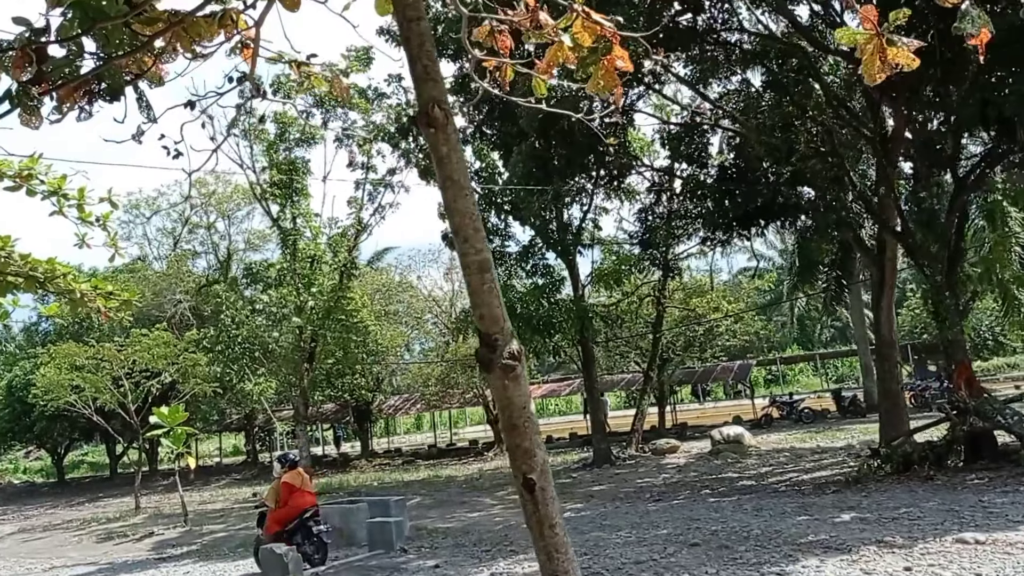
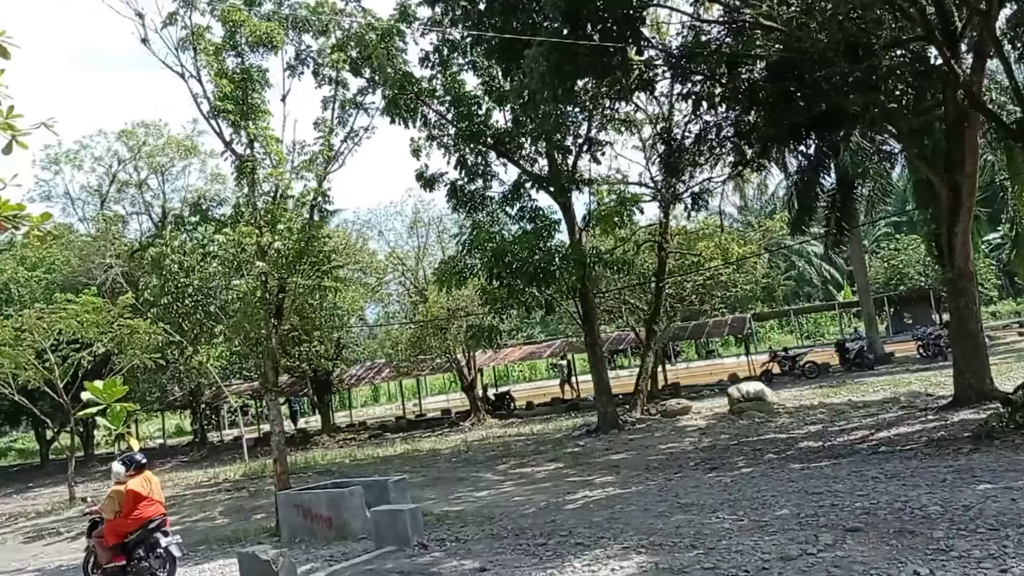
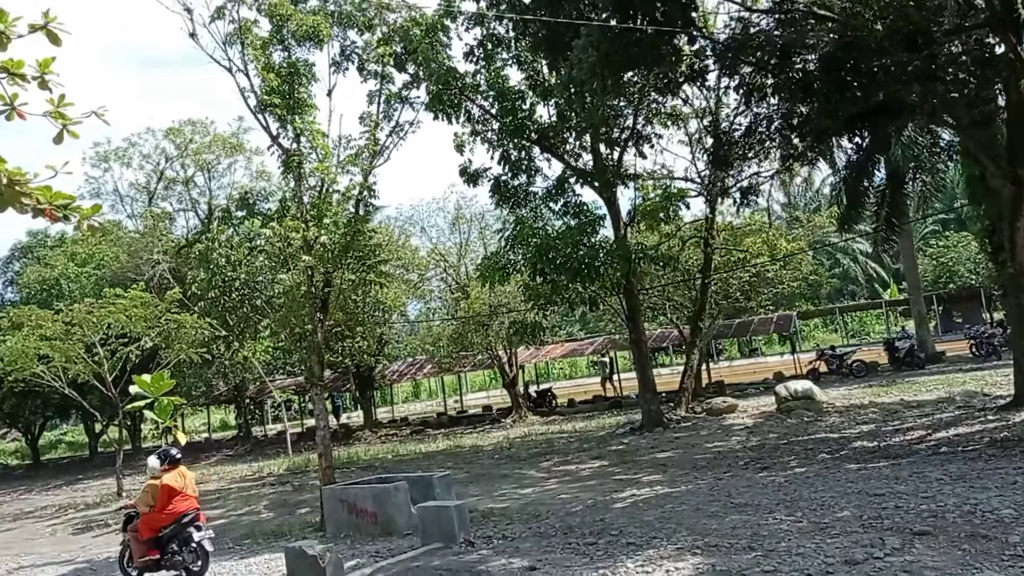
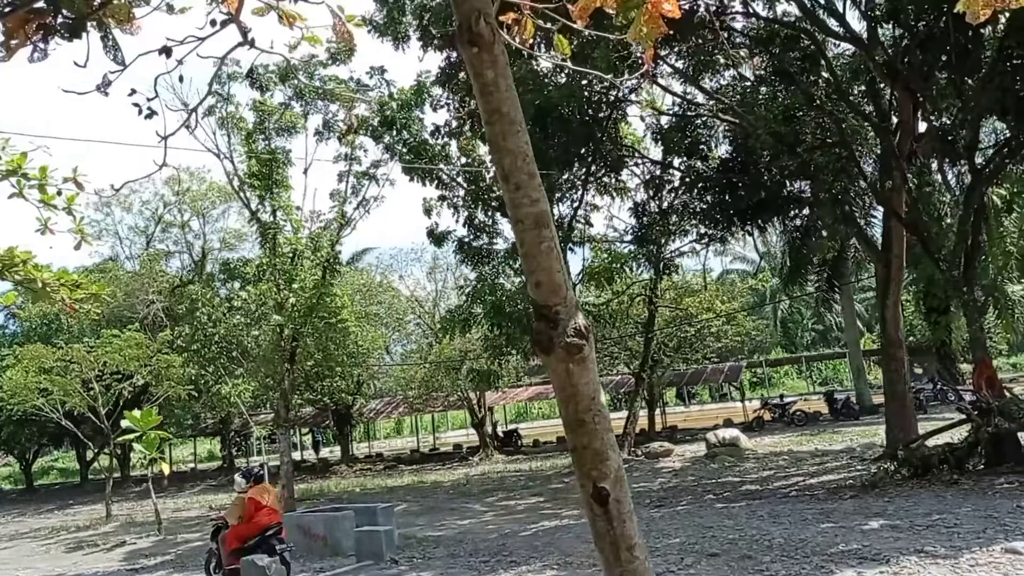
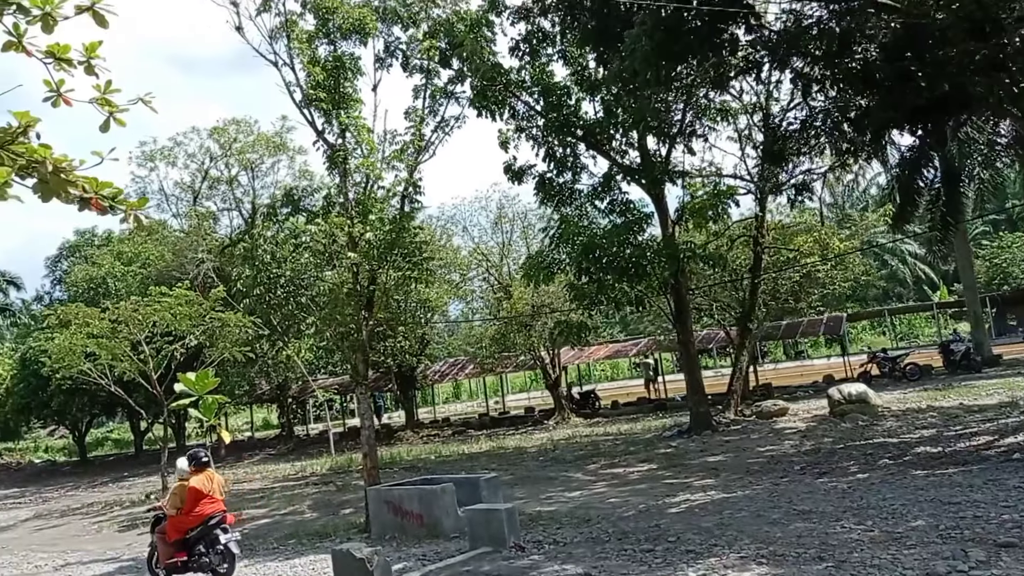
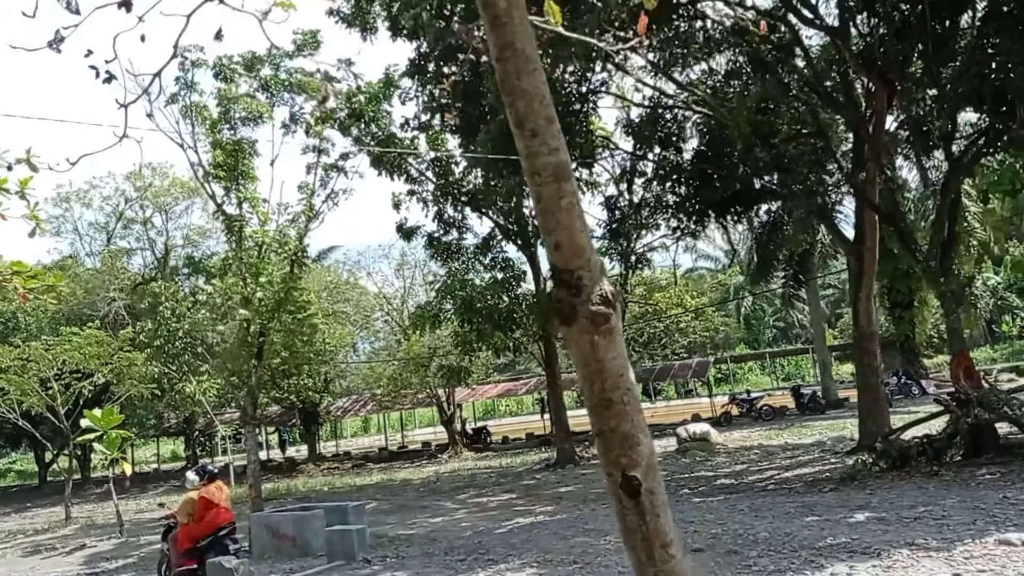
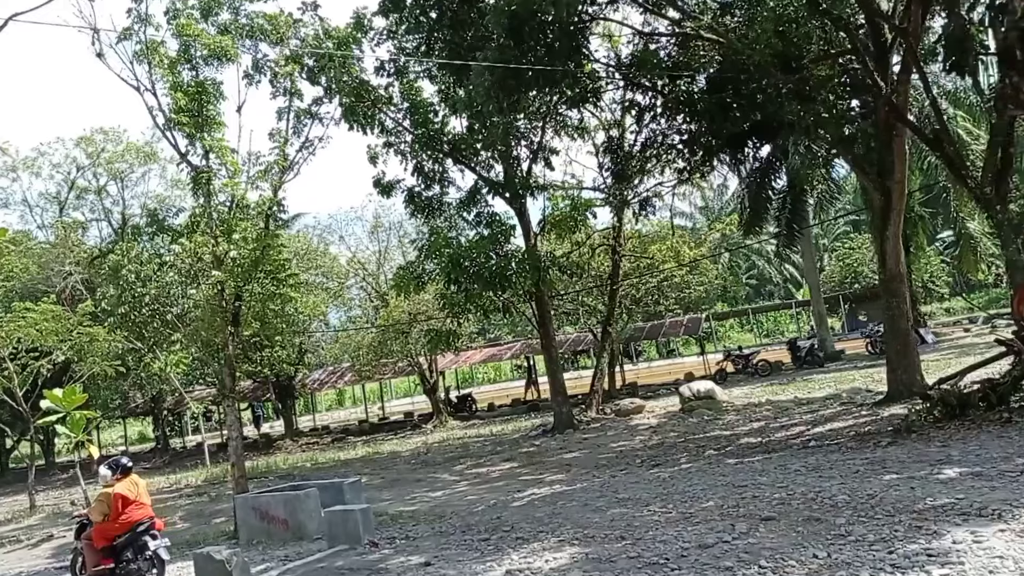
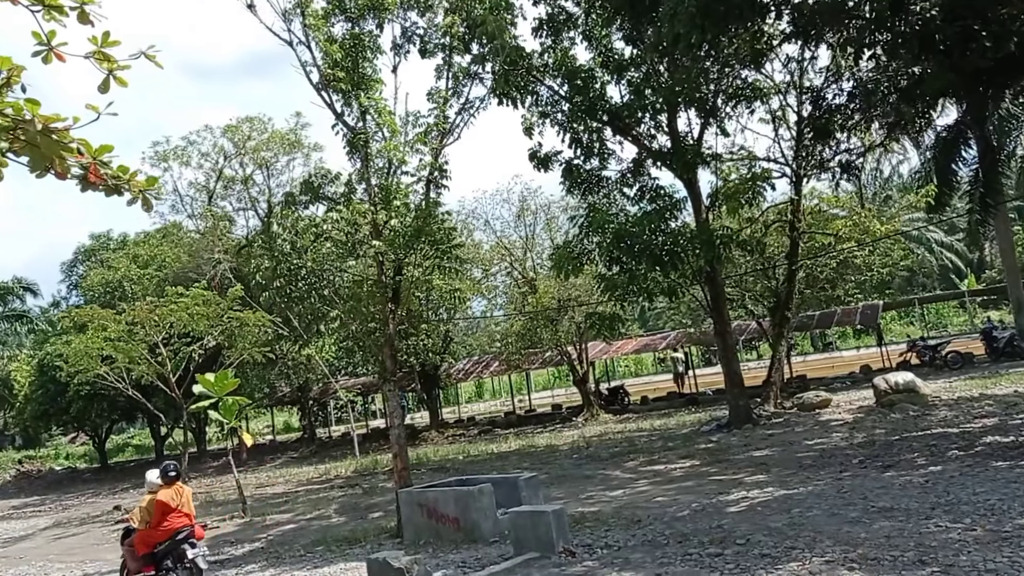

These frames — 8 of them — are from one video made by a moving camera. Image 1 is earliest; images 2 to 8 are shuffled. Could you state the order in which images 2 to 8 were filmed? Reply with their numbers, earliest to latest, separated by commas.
4, 6, 7, 2, 3, 5, 8
